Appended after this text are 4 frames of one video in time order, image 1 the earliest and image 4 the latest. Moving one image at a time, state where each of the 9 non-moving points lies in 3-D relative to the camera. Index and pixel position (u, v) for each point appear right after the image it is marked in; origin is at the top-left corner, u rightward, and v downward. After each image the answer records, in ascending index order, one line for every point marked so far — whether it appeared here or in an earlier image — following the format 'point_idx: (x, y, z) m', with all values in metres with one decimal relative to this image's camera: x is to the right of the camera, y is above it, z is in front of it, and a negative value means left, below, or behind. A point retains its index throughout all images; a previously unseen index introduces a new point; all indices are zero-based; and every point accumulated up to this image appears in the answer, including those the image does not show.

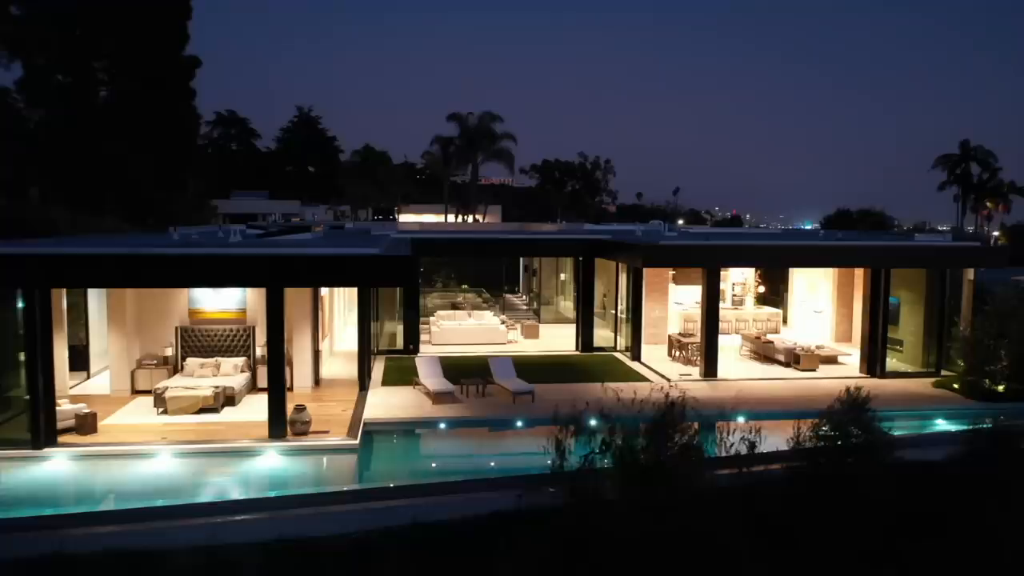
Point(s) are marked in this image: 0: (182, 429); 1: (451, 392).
0: (-4.7, -2.0, +12.1) m
1: (-1.0, -1.7, +13.8) m
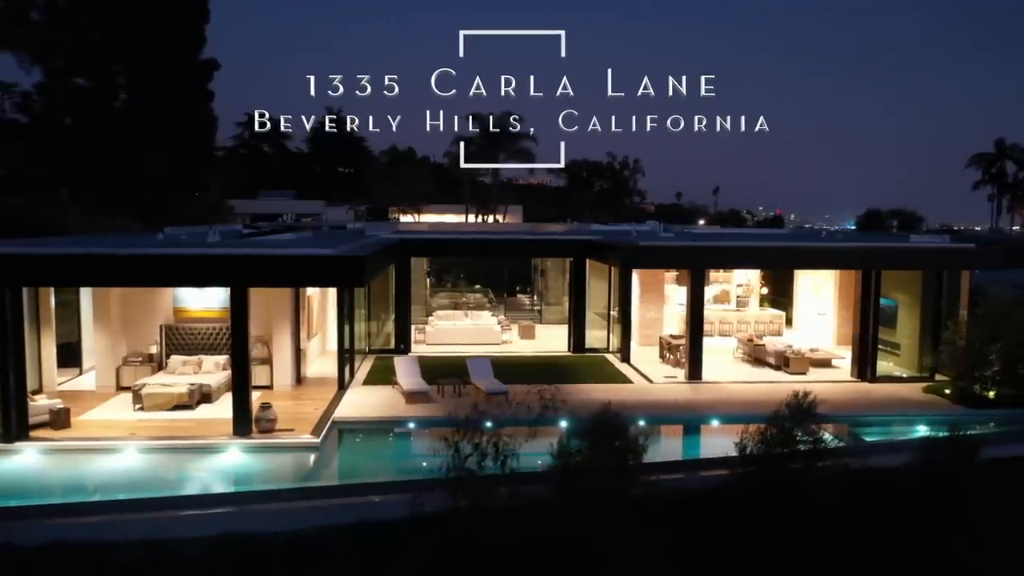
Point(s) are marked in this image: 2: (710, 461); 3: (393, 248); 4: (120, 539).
0: (-5.2, -2.0, +12.4) m
1: (-1.4, -1.7, +13.9) m
2: (+2.3, -2.0, +9.9) m
3: (-2.6, +0.8, +17.8) m
4: (-4.2, -2.7, +9.1) m
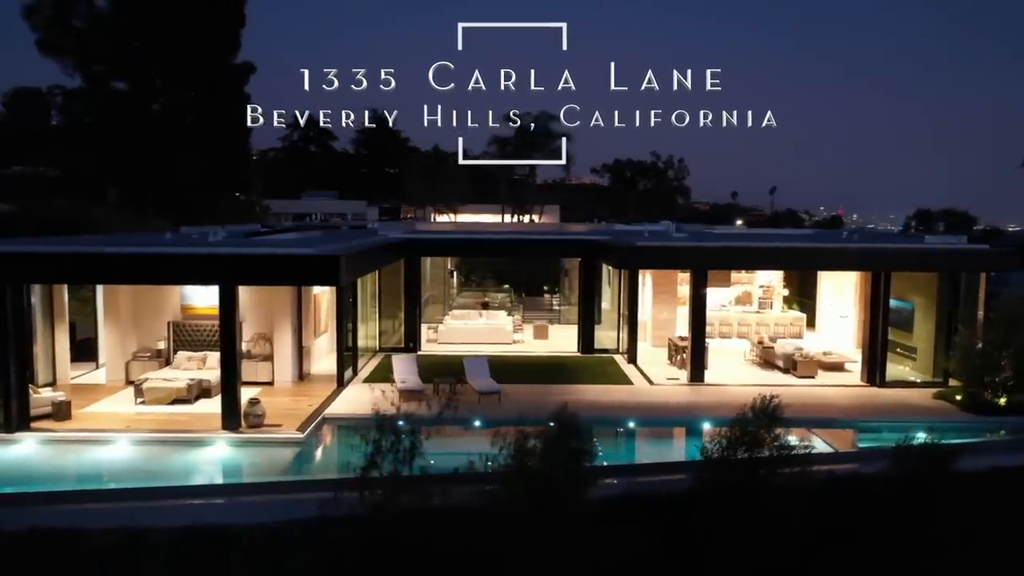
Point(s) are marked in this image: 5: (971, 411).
0: (-5.4, -1.9, +12.8) m
1: (-1.5, -1.7, +14.0) m
2: (+1.9, -2.0, +9.8) m
3: (-2.4, +0.9, +18.0) m
4: (-4.7, -2.6, +9.4) m
5: (+7.6, -2.0, +14.1) m
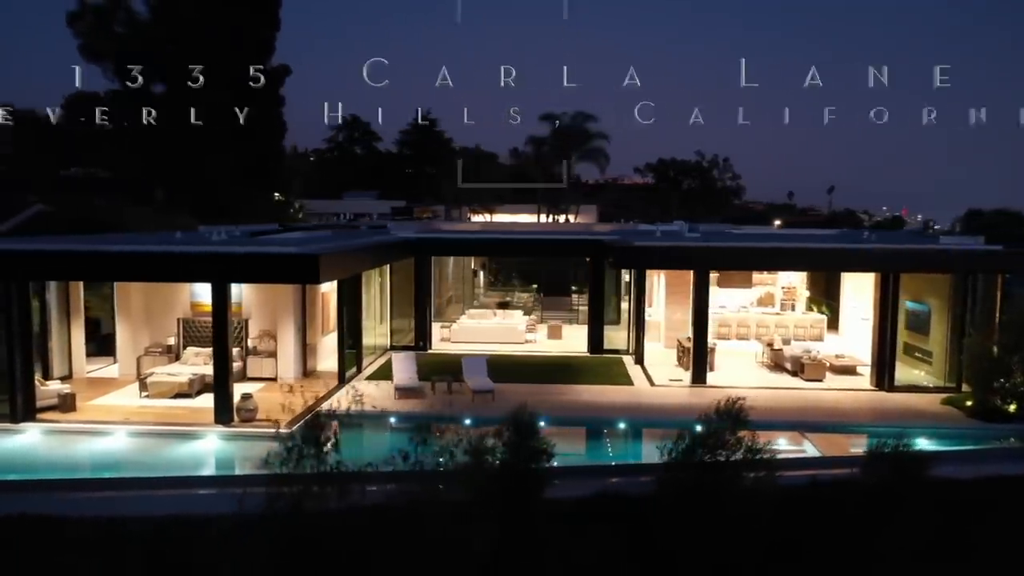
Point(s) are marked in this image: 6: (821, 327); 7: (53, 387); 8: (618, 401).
0: (-5.6, -1.9, +13.2) m
1: (-1.6, -1.7, +14.2) m
2: (+1.5, -2.0, +9.7) m
3: (-2.2, +0.9, +18.2) m
4: (-5.1, -2.6, +9.8) m
5: (+7.5, -2.1, +13.7) m
6: (+7.2, -0.9, +20.0) m
7: (-7.0, -1.5, +13.2) m
8: (+1.8, -1.9, +14.3) m
